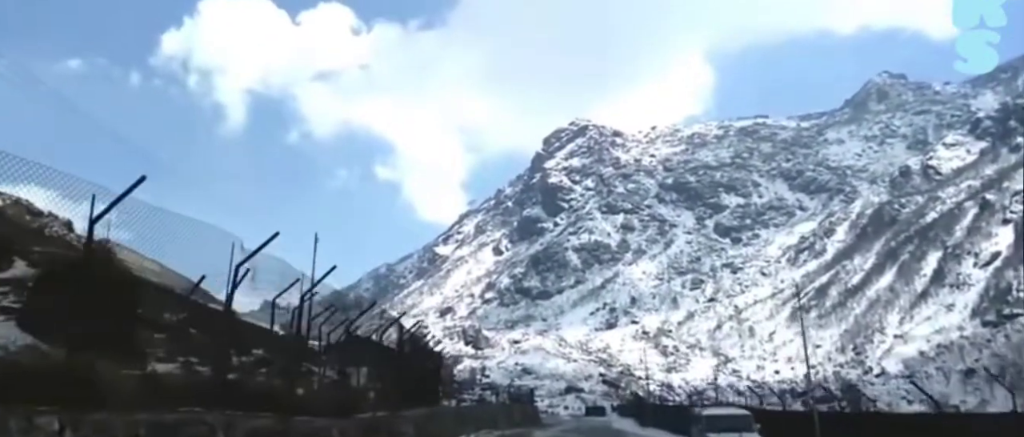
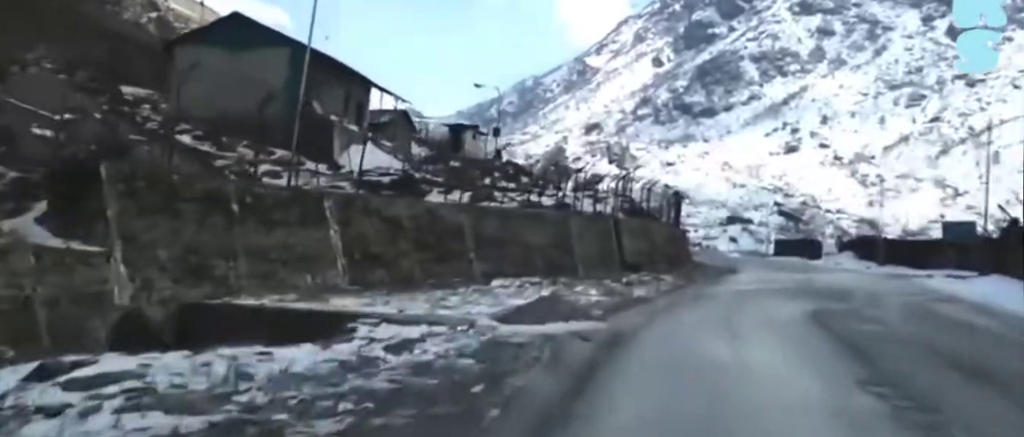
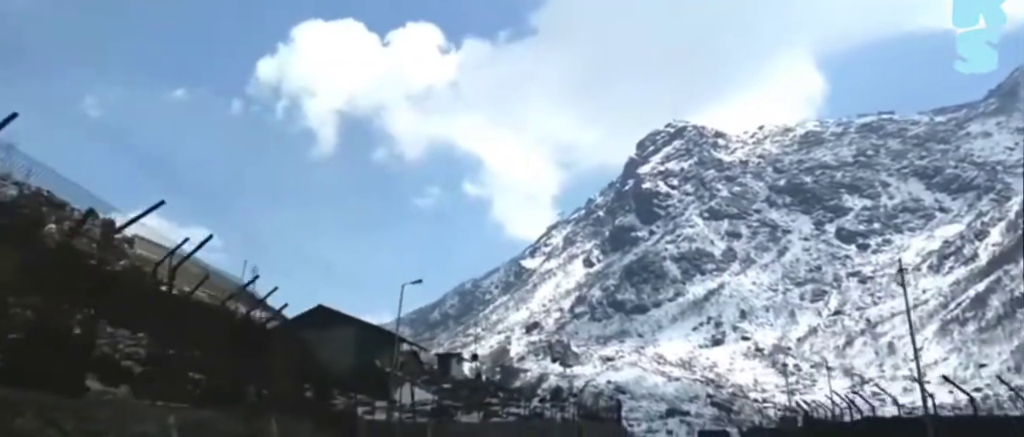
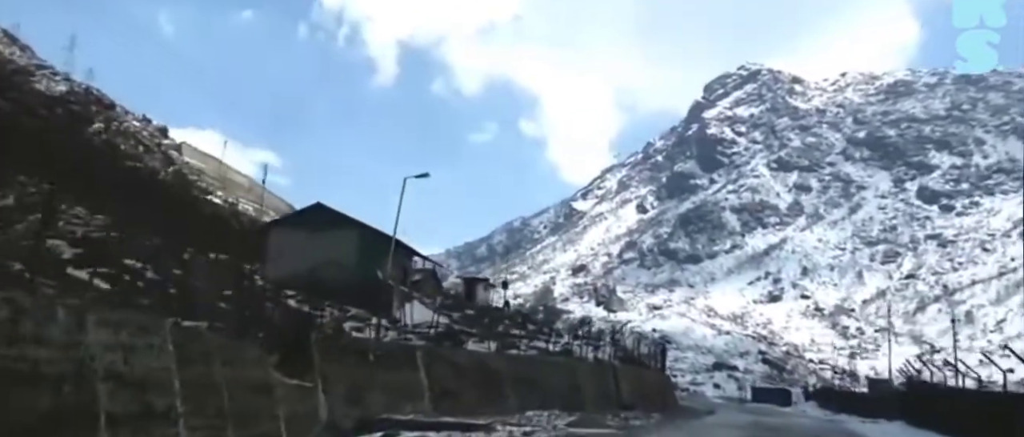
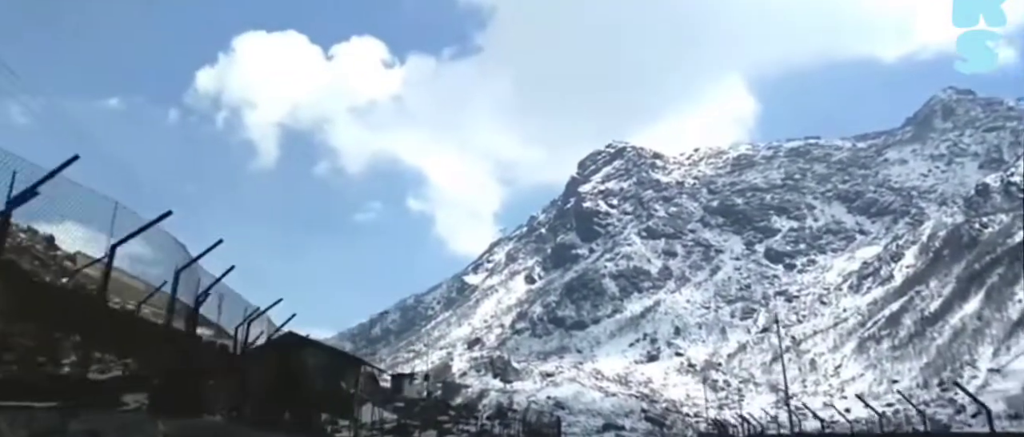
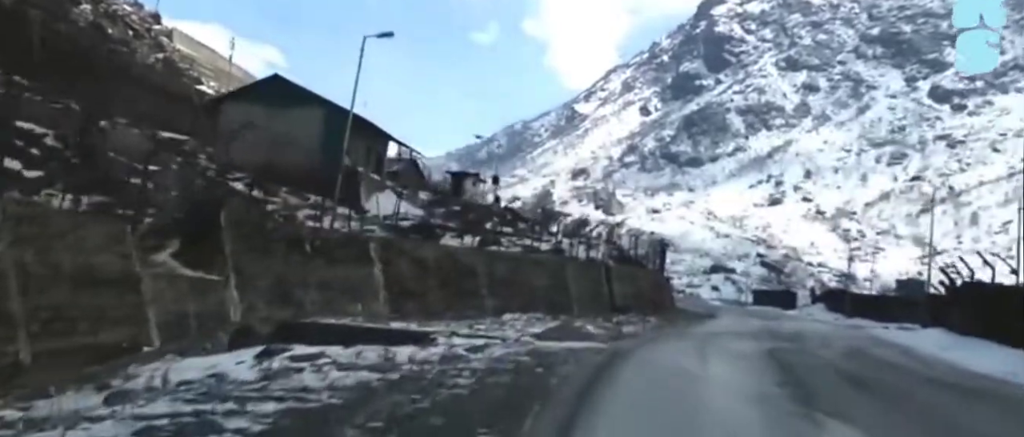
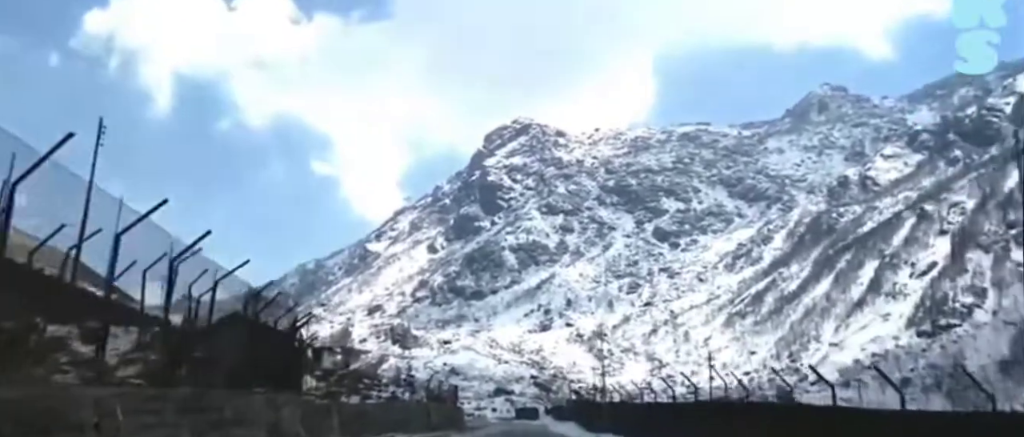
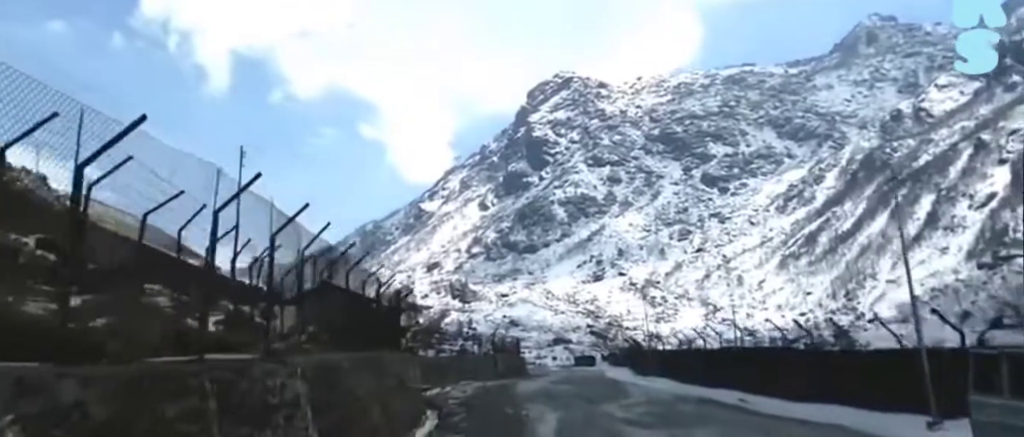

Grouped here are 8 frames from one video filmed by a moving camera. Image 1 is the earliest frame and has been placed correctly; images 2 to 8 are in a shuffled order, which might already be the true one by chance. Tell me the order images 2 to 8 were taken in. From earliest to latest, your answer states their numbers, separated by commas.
8, 7, 5, 3, 4, 6, 2
